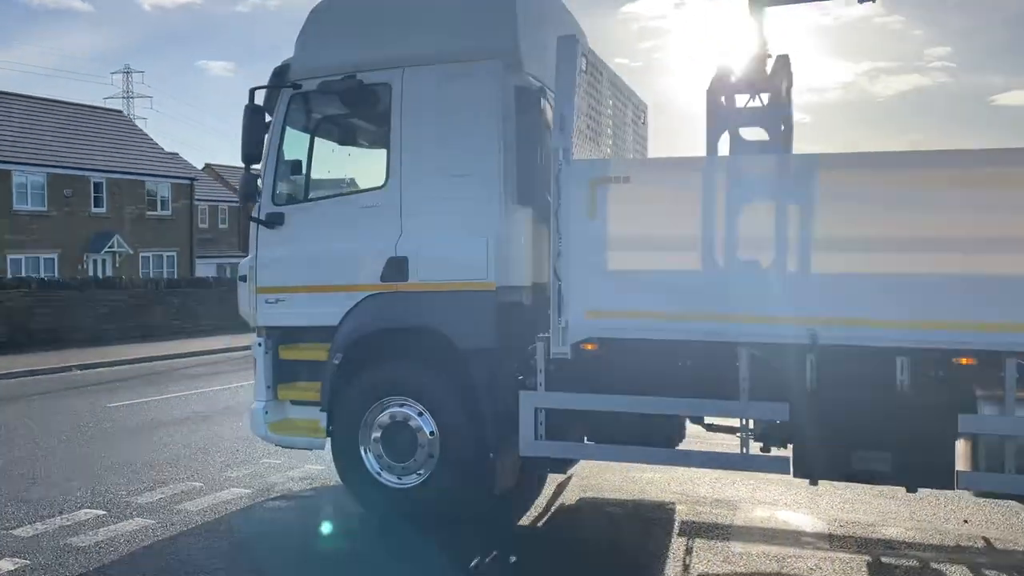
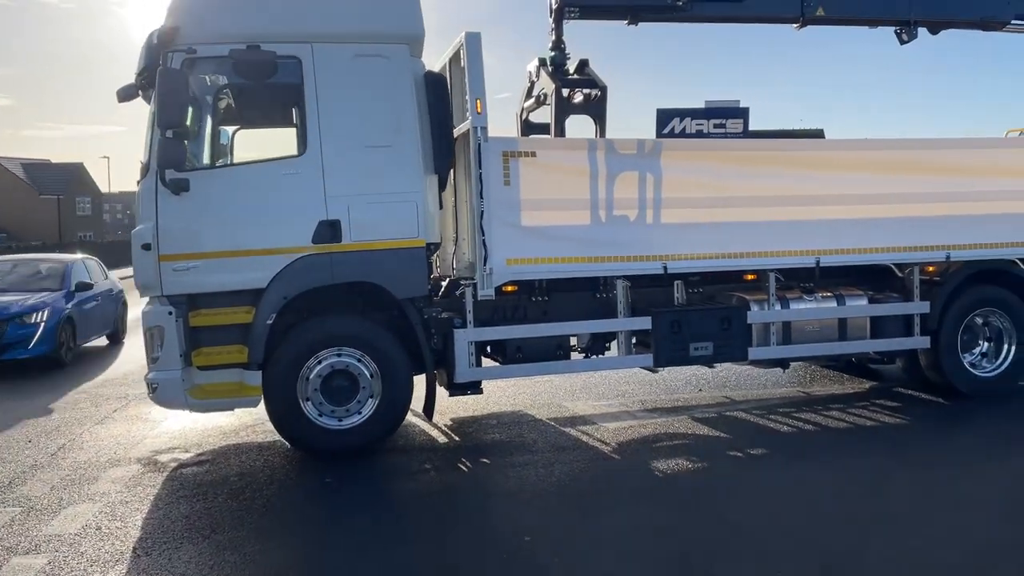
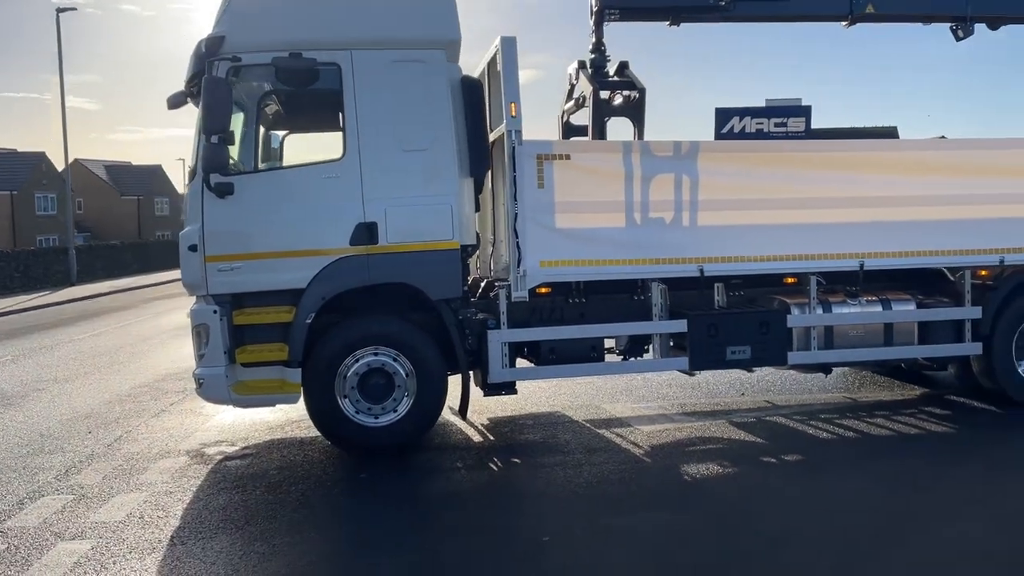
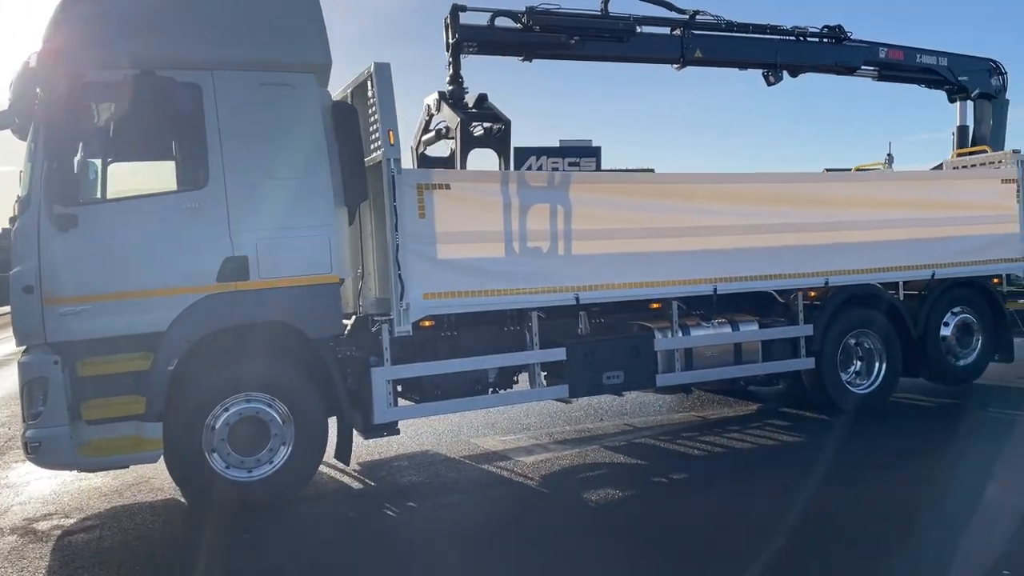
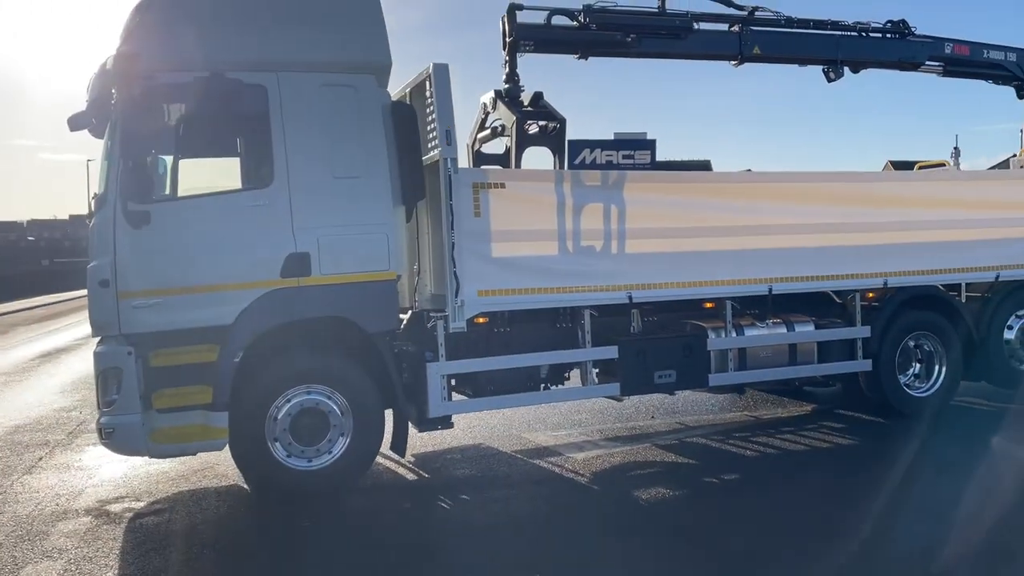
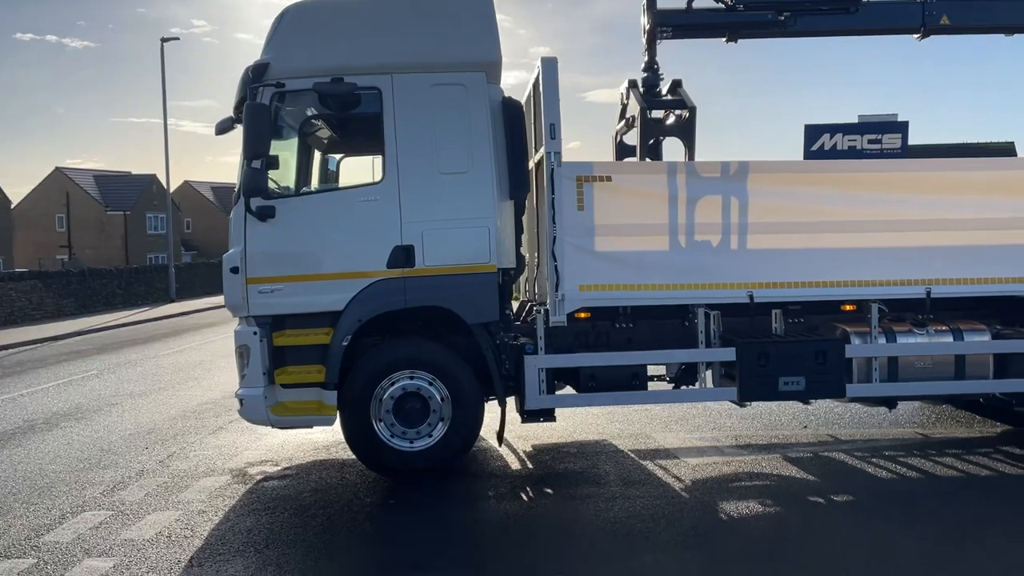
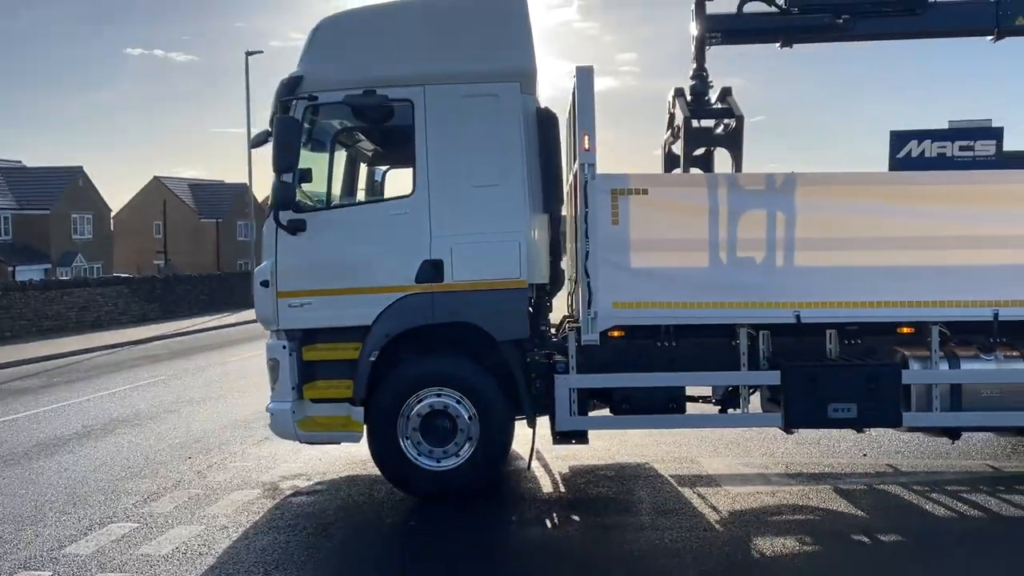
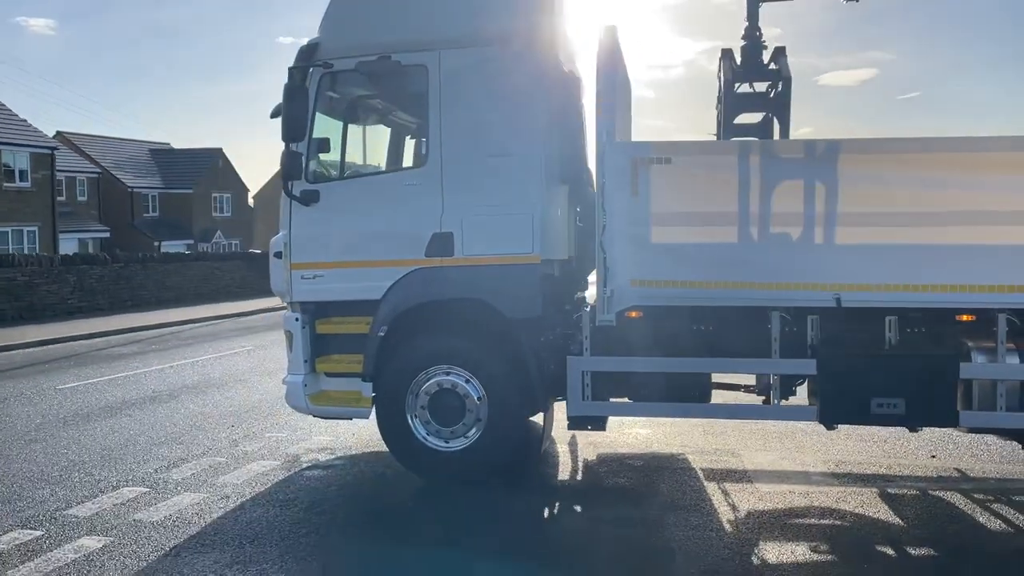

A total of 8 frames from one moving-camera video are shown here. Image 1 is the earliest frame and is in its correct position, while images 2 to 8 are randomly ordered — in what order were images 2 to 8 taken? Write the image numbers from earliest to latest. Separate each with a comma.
8, 7, 6, 3, 2, 5, 4
